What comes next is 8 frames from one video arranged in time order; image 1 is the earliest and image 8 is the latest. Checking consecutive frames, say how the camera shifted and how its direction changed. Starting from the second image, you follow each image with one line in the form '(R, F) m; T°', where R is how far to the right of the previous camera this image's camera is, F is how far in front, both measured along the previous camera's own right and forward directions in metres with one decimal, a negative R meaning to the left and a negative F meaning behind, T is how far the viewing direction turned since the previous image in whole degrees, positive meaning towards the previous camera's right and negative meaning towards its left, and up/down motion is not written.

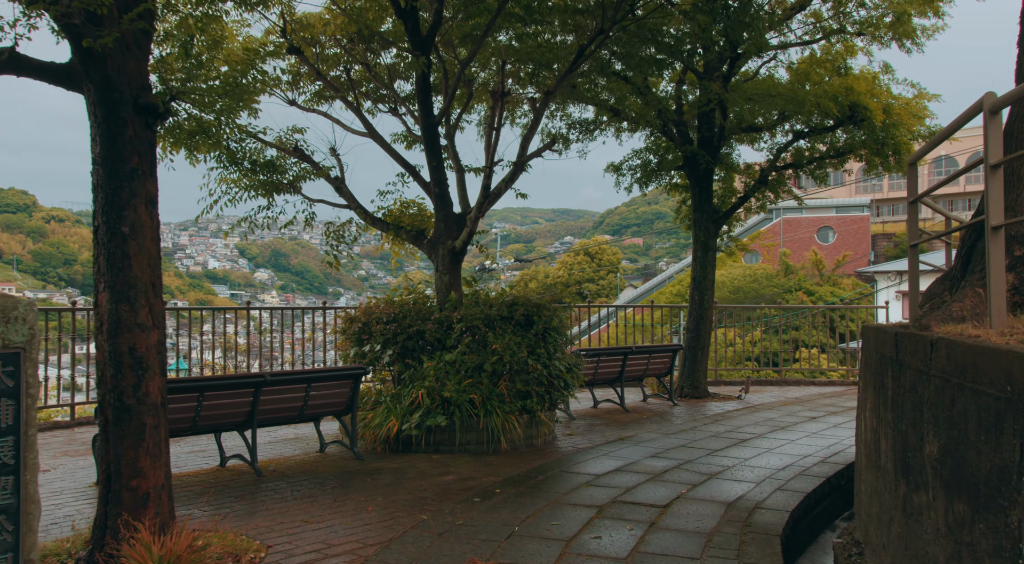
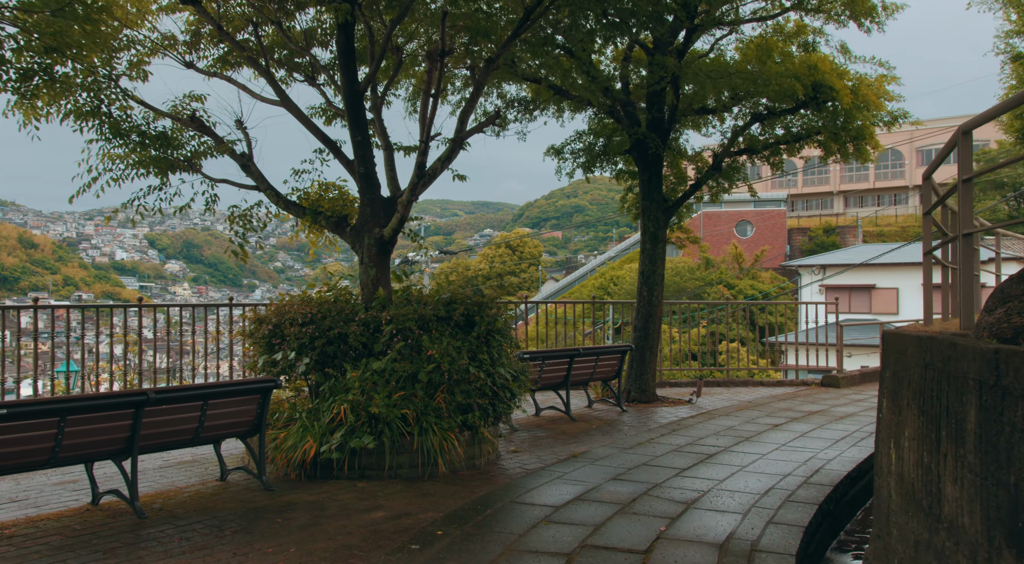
(-0.1, +1.0) m; +5°
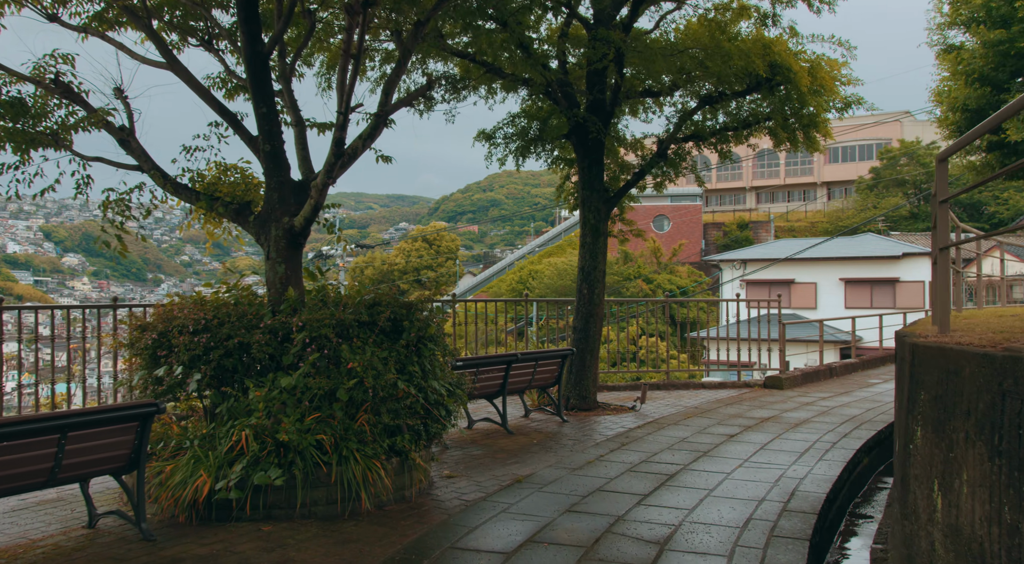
(-0.1, +0.9) m; +6°
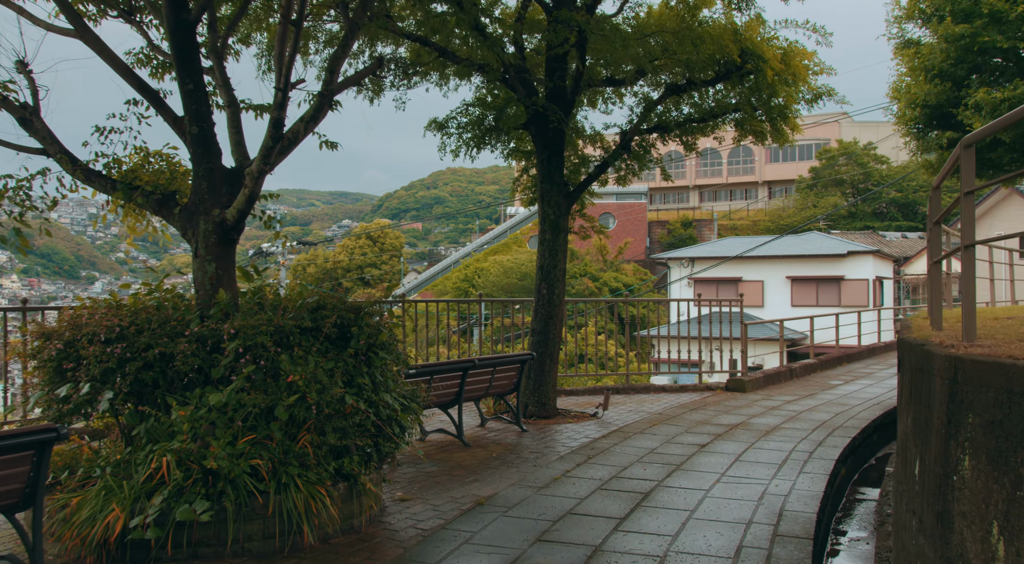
(-0.1, +0.5) m; +4°
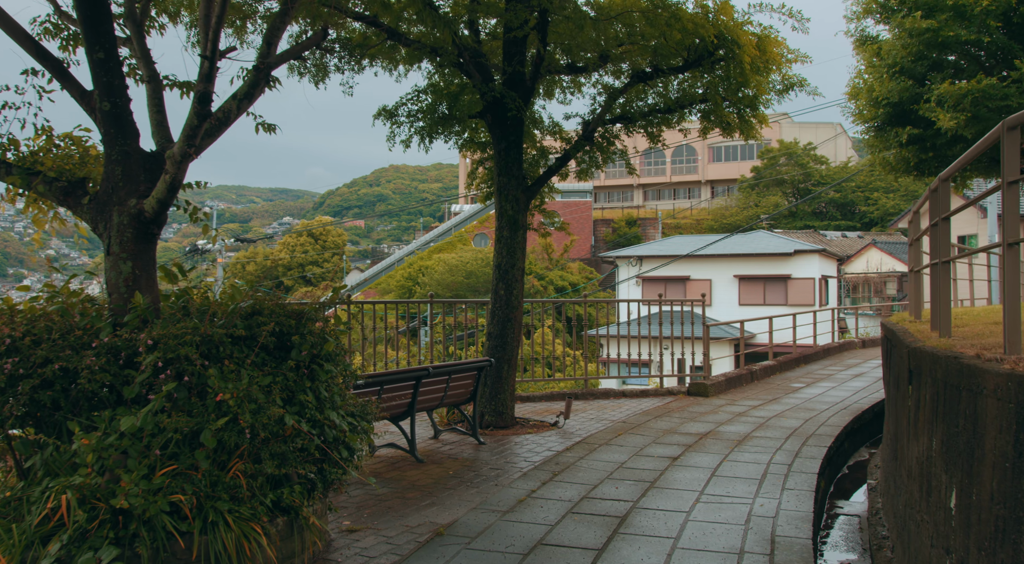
(-0.1, +0.5) m; +4°
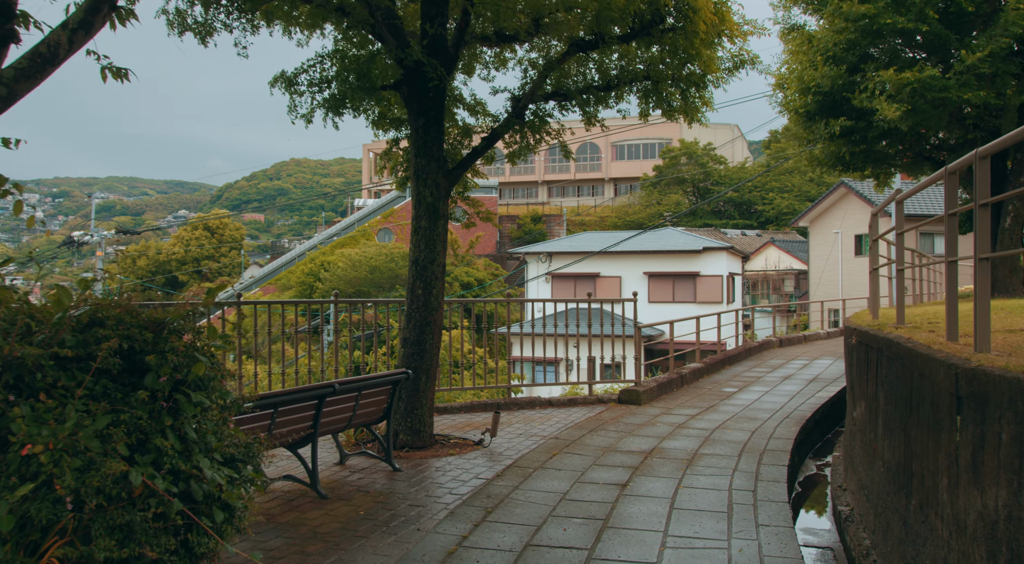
(-0.1, +1.0) m; +7°
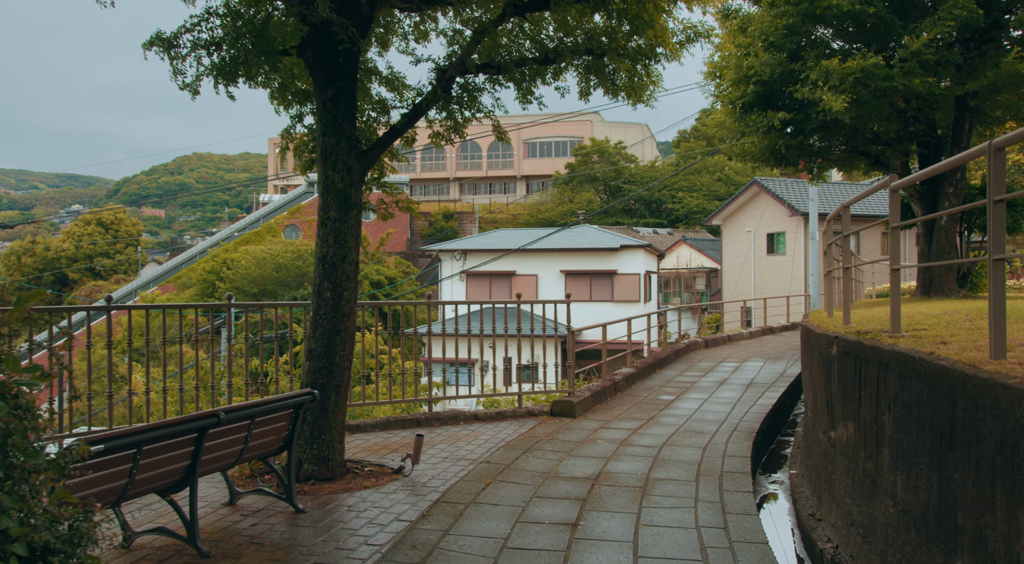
(-0.1, +0.9) m; +6°
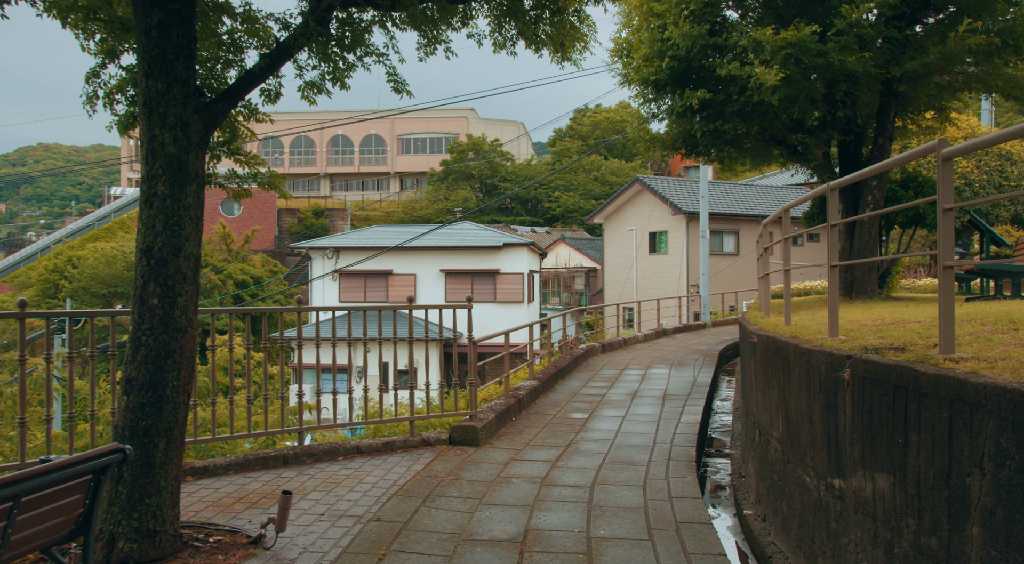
(-0.1, +1.4) m; +9°
